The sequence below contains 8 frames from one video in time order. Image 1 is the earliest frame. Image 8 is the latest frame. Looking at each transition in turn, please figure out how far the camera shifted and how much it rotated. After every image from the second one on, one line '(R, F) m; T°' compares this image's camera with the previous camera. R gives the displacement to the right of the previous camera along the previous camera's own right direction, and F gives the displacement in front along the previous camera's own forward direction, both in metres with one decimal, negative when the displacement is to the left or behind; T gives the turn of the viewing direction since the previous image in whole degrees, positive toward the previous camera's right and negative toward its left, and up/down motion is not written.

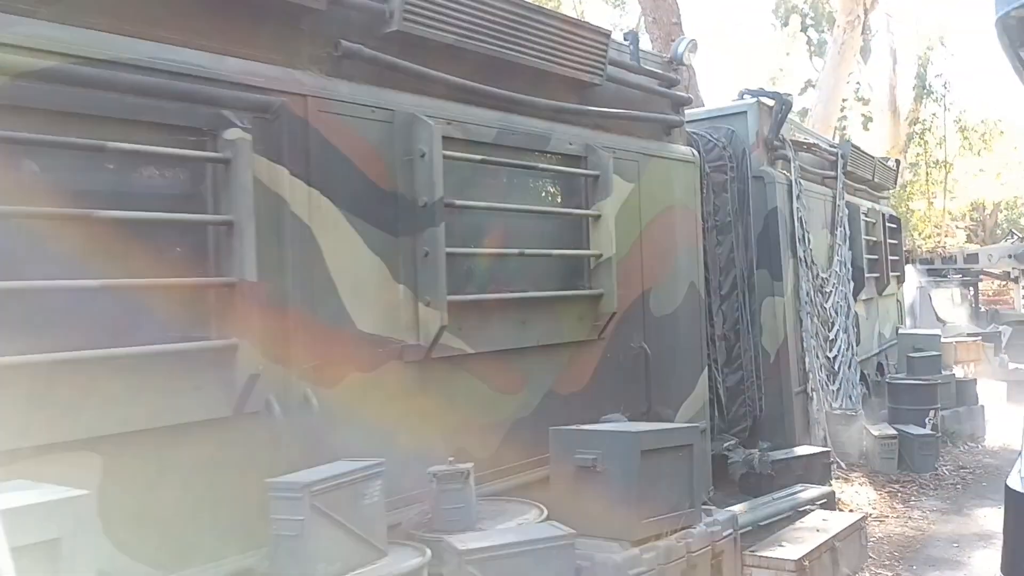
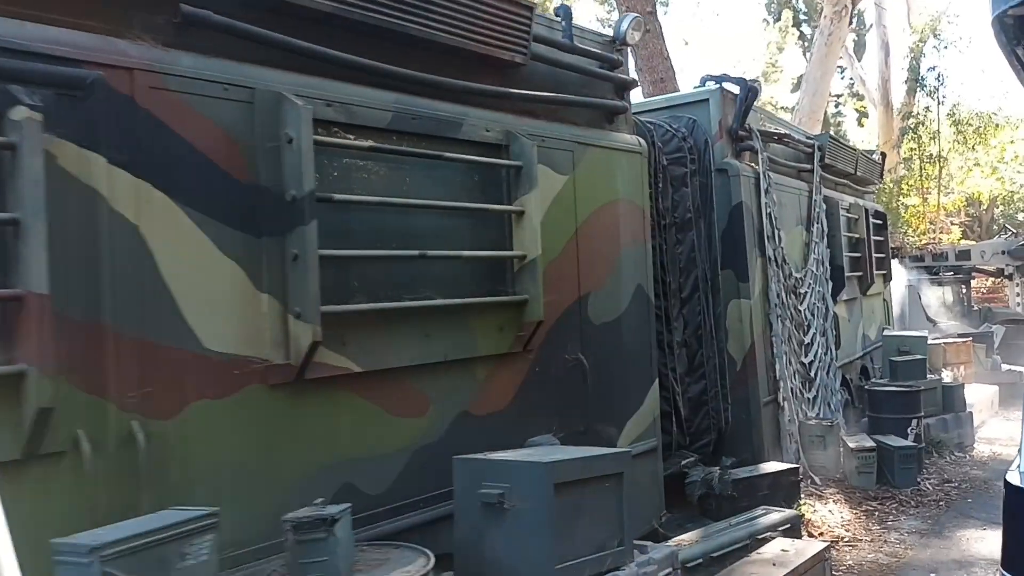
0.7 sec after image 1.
(+0.4, +0.5) m; 0°
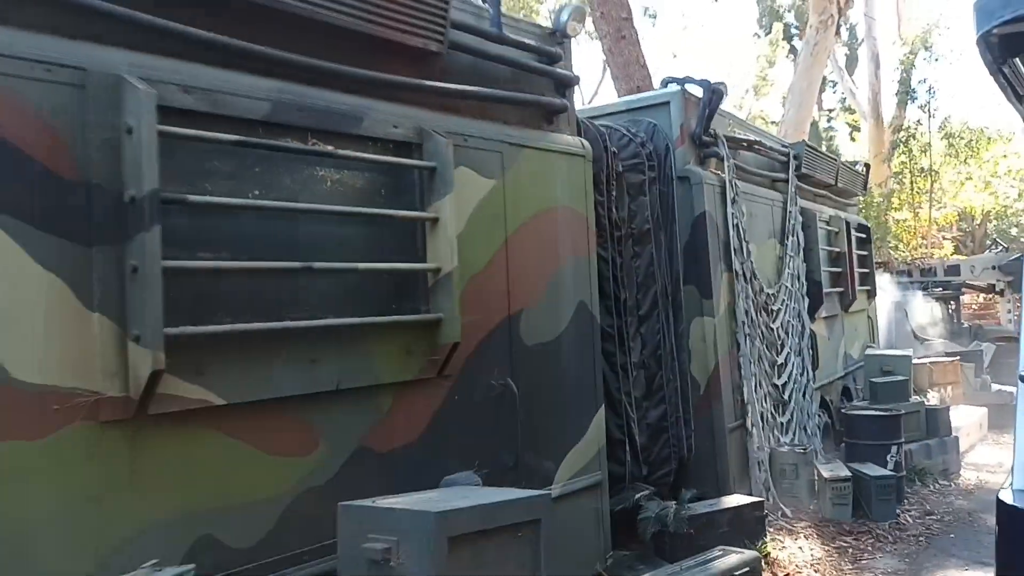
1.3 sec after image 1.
(+0.3, +0.5) m; 0°
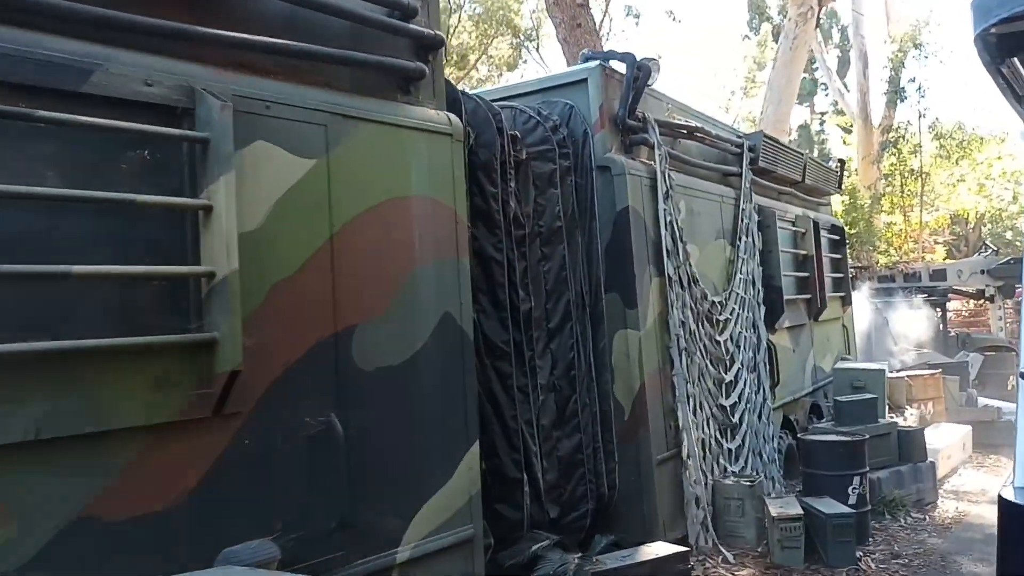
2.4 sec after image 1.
(+0.6, +0.8) m; 0°
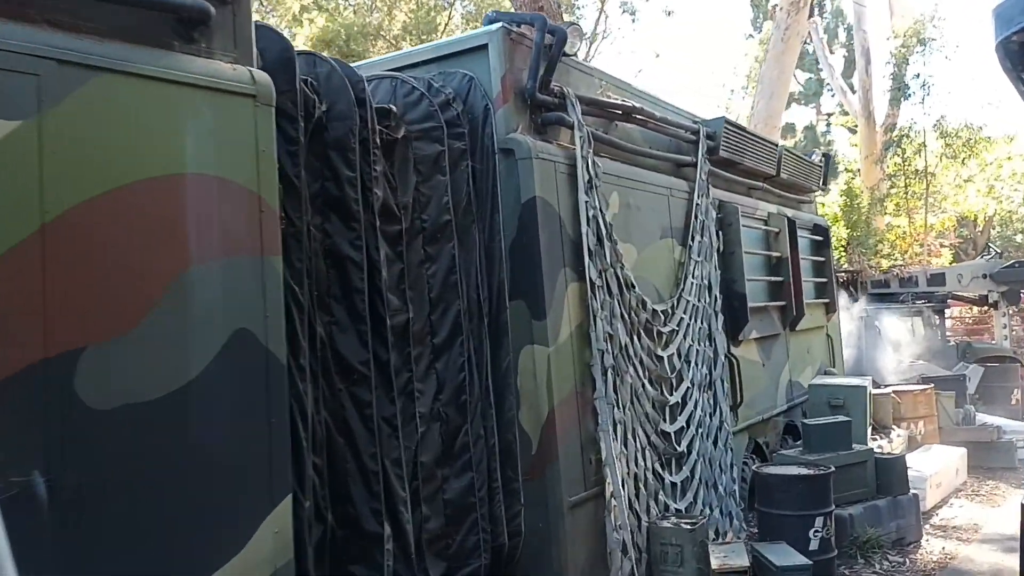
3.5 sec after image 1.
(+0.5, +0.8) m; -1°
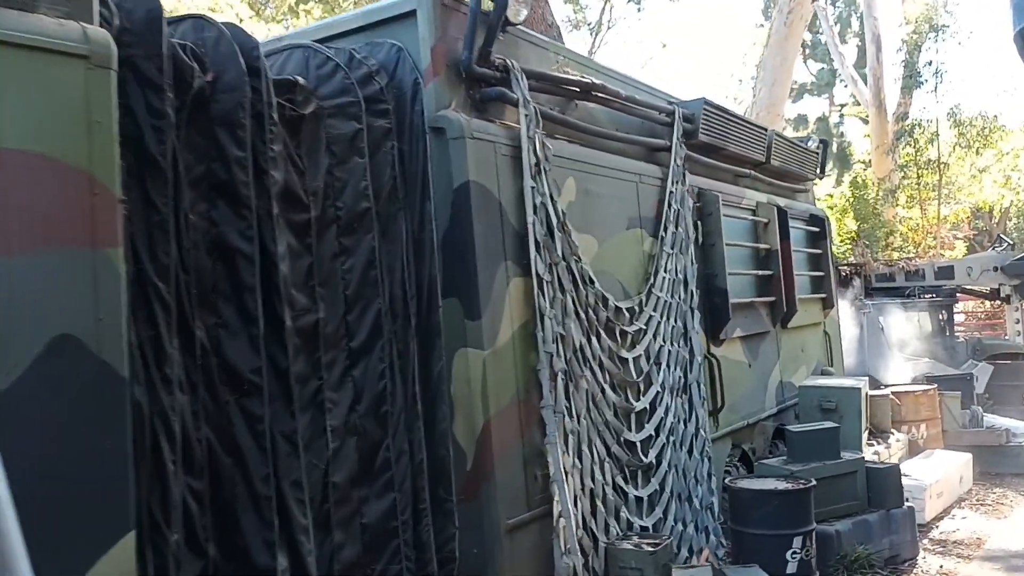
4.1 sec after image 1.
(+0.3, +0.4) m; -1°
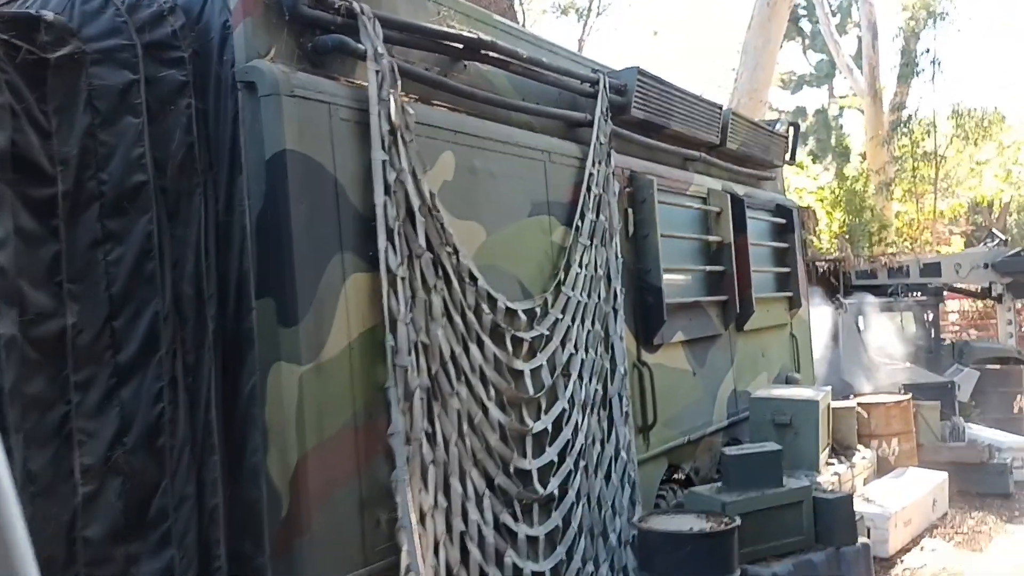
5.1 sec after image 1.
(+0.5, +0.7) m; 0°
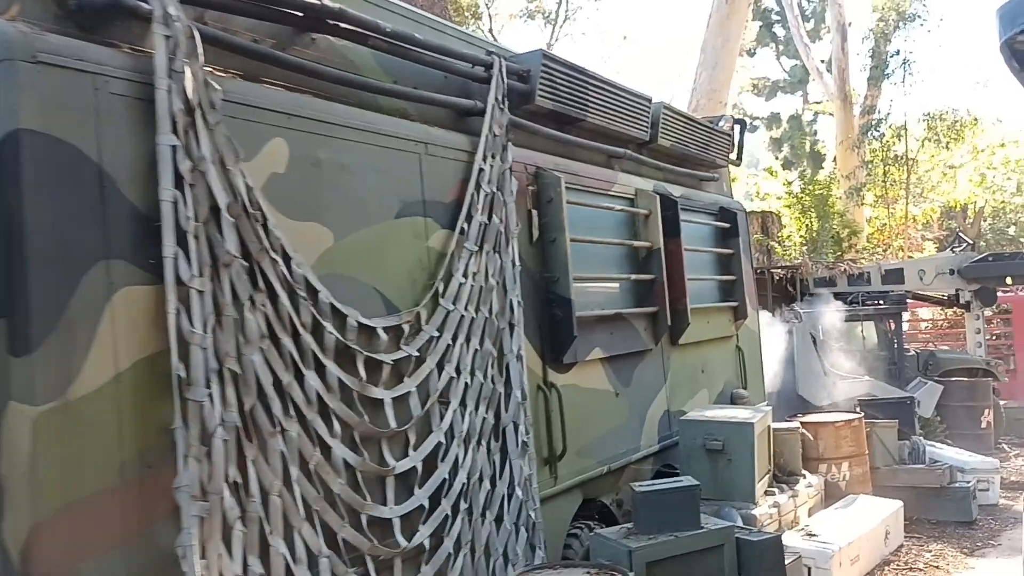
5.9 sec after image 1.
(+0.4, +0.6) m; +1°
